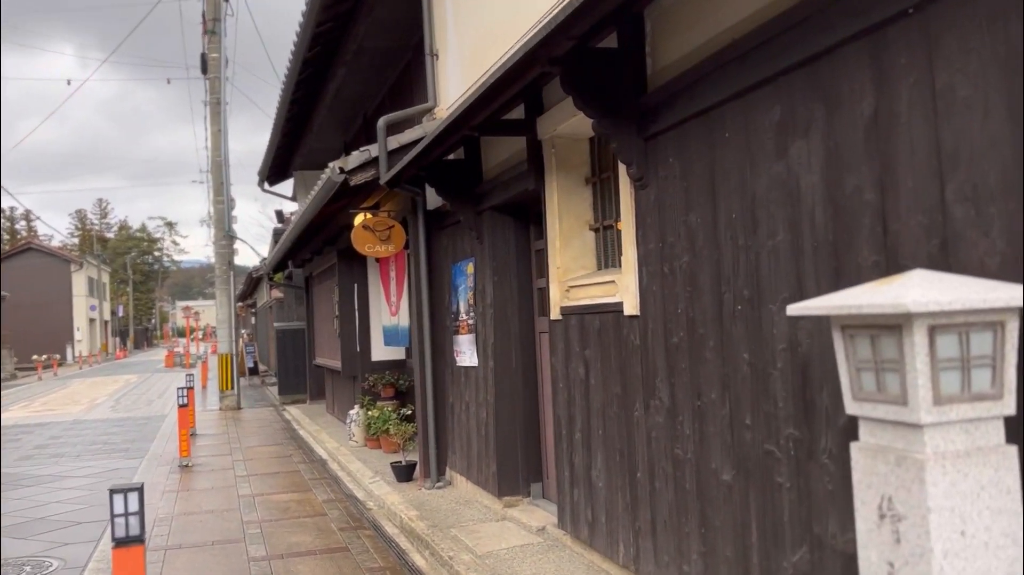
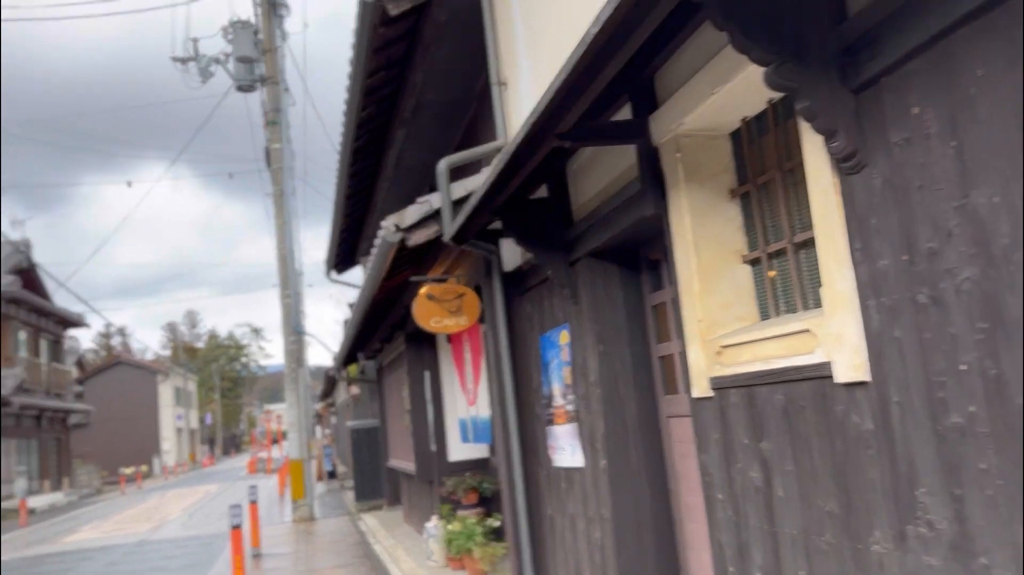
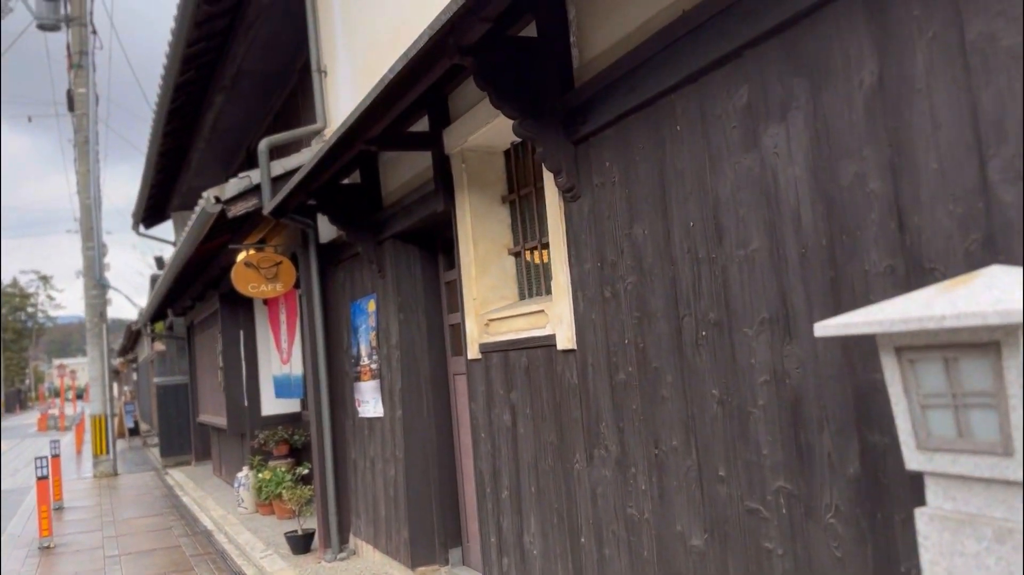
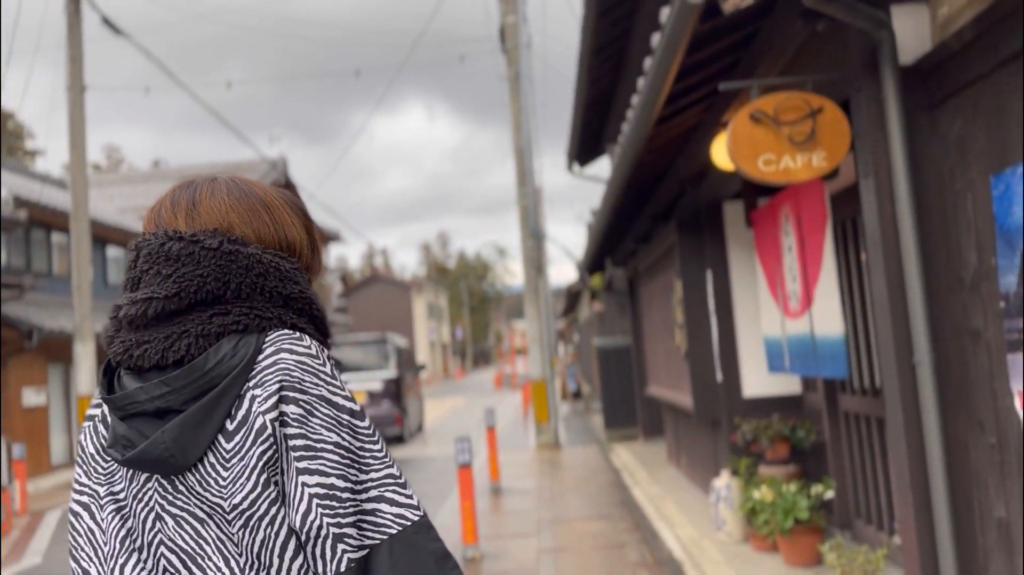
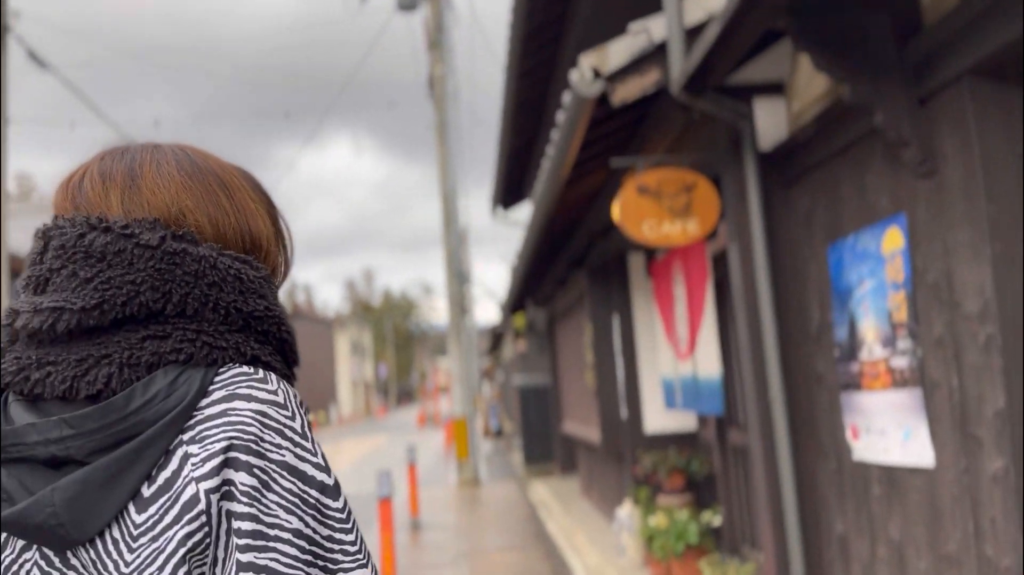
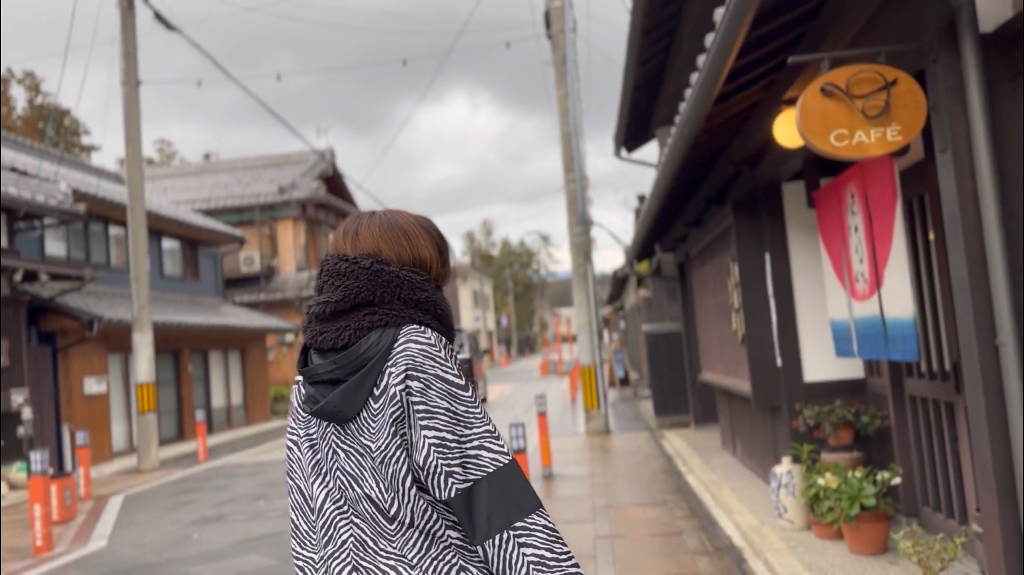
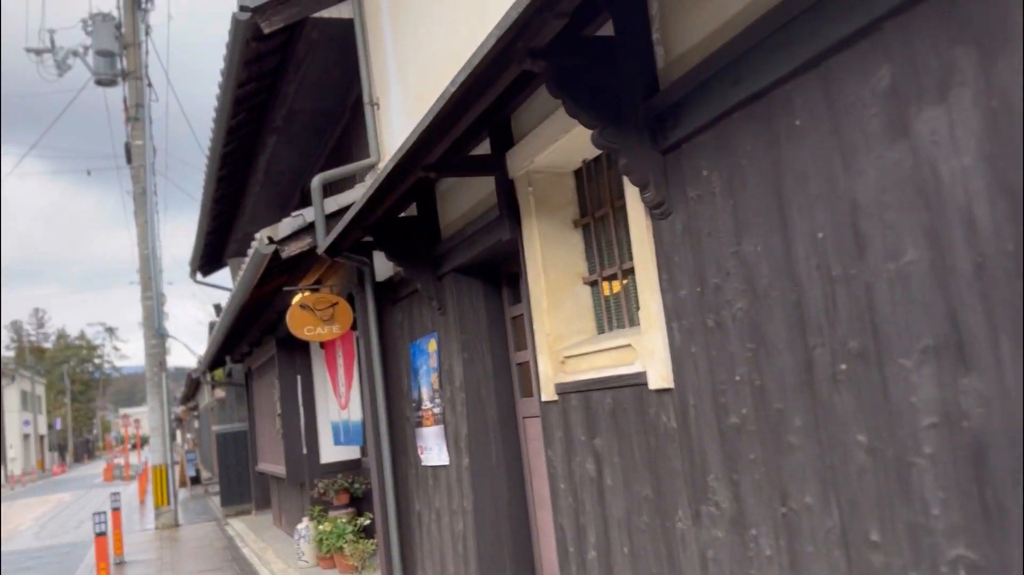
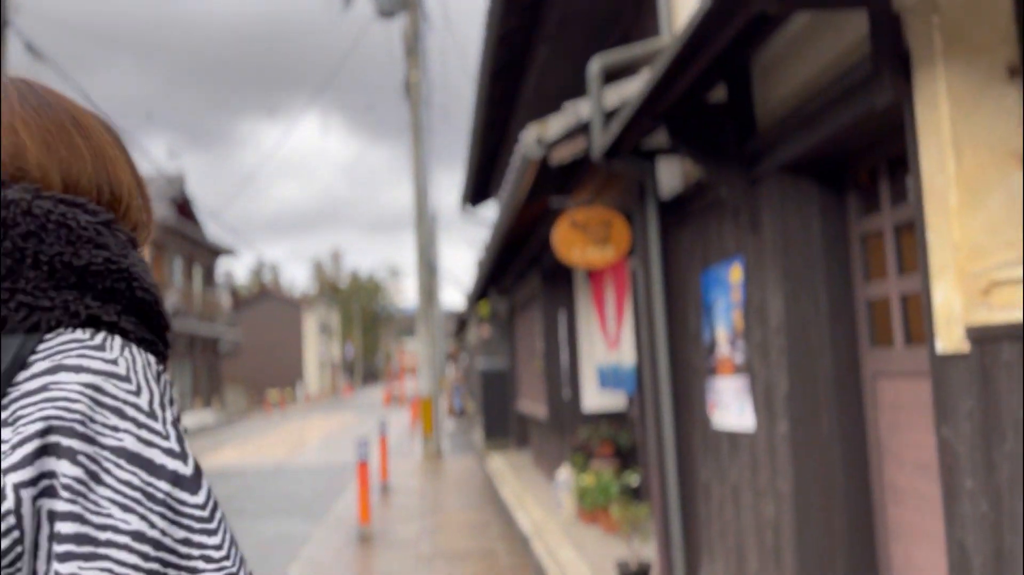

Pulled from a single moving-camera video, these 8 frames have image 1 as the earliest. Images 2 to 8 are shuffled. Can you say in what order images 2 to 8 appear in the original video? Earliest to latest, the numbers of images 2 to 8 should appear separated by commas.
3, 7, 2, 8, 5, 4, 6
